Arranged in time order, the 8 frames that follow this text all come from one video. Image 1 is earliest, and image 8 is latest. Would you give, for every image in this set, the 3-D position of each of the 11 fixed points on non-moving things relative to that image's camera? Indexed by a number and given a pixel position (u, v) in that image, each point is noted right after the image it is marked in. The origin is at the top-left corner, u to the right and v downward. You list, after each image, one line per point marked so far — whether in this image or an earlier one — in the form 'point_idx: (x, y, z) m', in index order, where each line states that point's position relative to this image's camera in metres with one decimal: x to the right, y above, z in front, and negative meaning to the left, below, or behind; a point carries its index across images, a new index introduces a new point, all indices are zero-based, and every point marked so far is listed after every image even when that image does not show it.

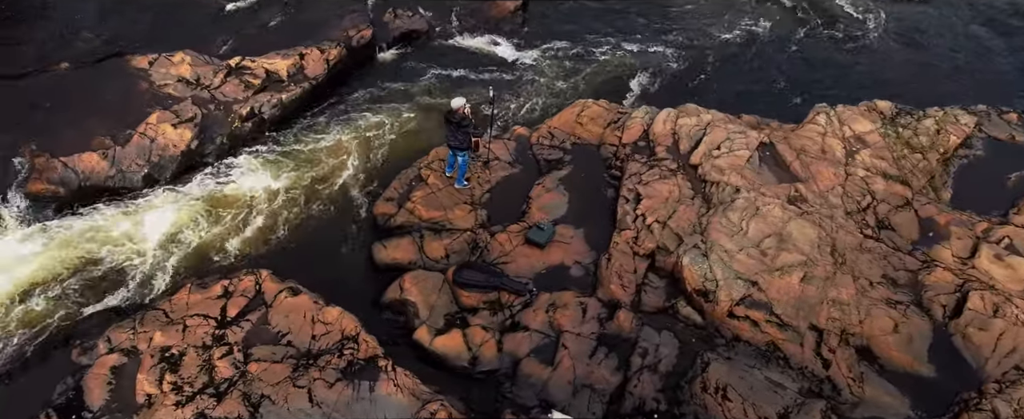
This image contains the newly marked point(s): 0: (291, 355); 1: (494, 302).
0: (-5.2, -3.3, +15.4) m
1: (-0.3, -2.1, +16.1) m
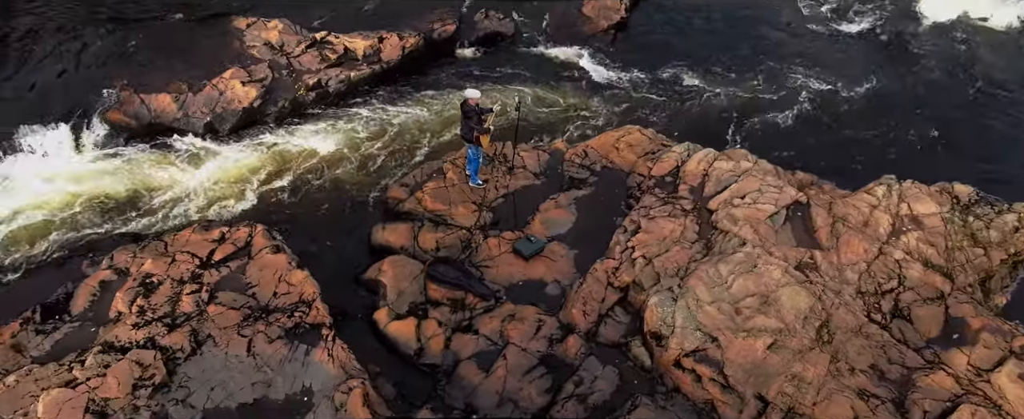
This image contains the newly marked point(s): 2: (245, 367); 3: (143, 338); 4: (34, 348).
0: (-6.2, -2.2, +15.8) m
1: (-1.2, -2.1, +15.6) m
2: (-6.3, -3.5, +15.0) m
3: (-8.5, -2.9, +15.4) m
4: (-11.2, -3.2, +16.1) m
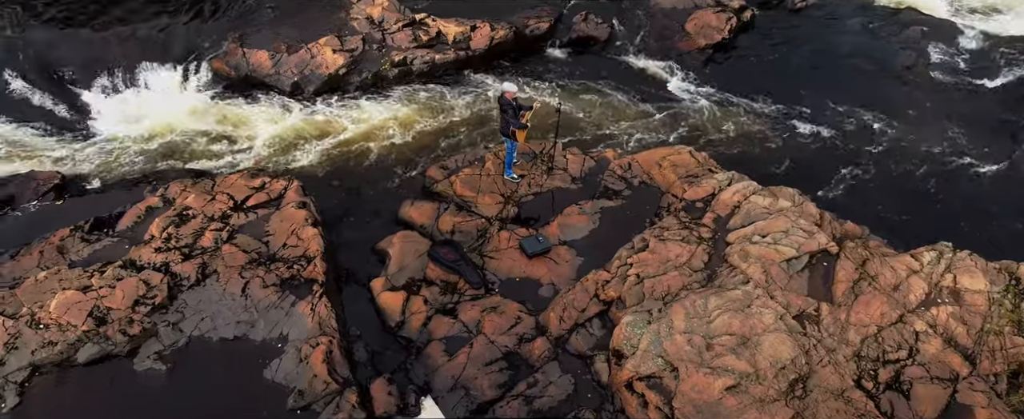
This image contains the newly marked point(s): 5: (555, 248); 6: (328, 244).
0: (-6.3, -1.0, +16.8) m
1: (-1.4, -1.7, +15.8) m
2: (-6.7, -2.2, +16.0) m
3: (-8.7, -1.2, +16.8) m
4: (-11.2, -1.1, +18.0) m
5: (+1.2, -0.8, +16.0) m
6: (-4.6, -0.9, +17.6) m
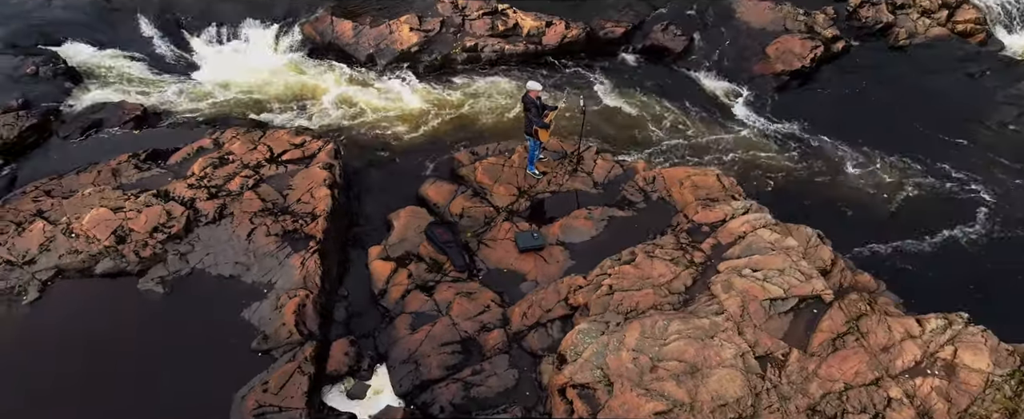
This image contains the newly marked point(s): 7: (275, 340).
0: (-6.2, +0.2, +18.0) m
1: (-1.8, -1.3, +16.2) m
2: (-7.0, -0.9, +17.2) m
3: (-8.6, +0.4, +18.3) m
4: (-10.9, +0.9, +19.9) m
5: (+1.0, -0.8, +16.0) m
6: (-4.5, +0.1, +18.5) m
7: (-5.3, -2.9, +15.0) m
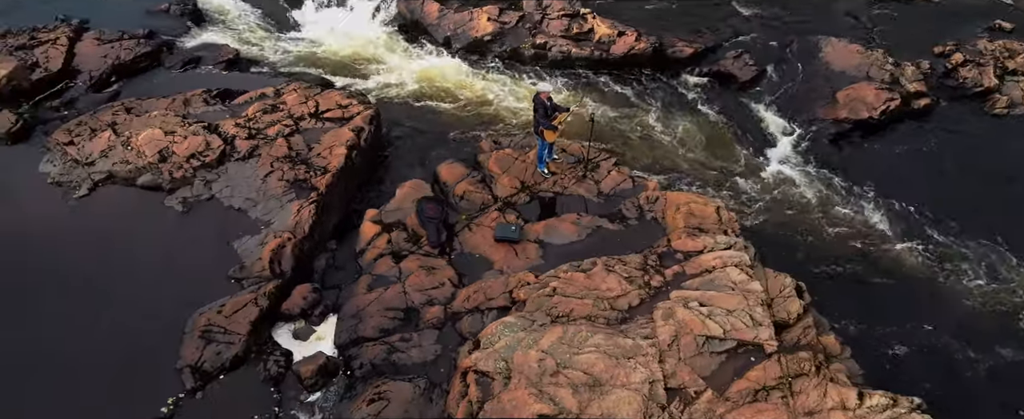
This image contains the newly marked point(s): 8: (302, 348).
0: (-6.1, +1.6, +19.6) m
1: (-2.4, -0.7, +17.1) m
2: (-7.1, +0.7, +19.0) m
3: (-8.3, +2.2, +20.4) m
4: (-10.1, +3.2, +22.2) m
5: (+0.3, -0.8, +16.4) m
6: (-4.3, +1.2, +19.8) m
7: (-6.3, -1.5, +16.5) m
8: (-4.7, -3.1, +15.2) m
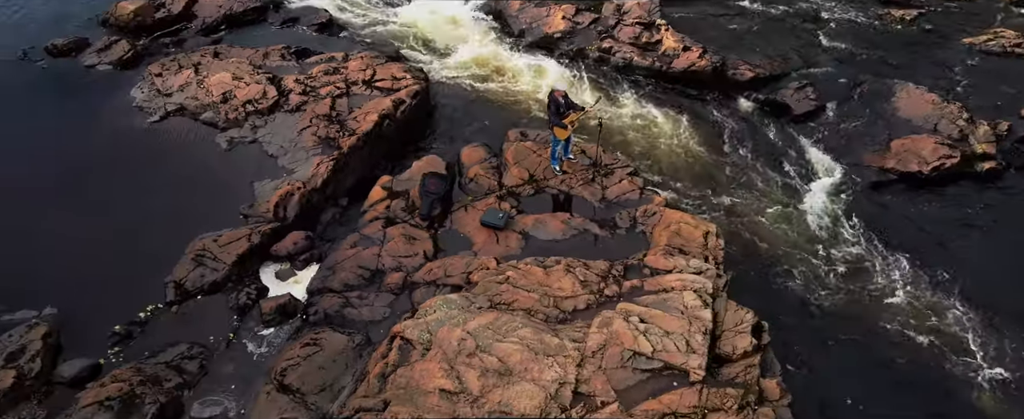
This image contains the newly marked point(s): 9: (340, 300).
0: (-5.2, +2.9, +20.7) m
1: (-2.5, +0.1, +17.6) m
2: (-6.5, +2.2, +20.3) m
3: (-7.1, +3.9, +21.9) m
4: (-8.4, +5.1, +24.0) m
5: (0.0, -0.5, +16.4) m
6: (-3.6, +2.1, +20.6) m
7: (-6.6, 0.0, +17.7) m
8: (-5.5, -1.8, +16.2) m
9: (-3.7, -1.9, +14.7) m
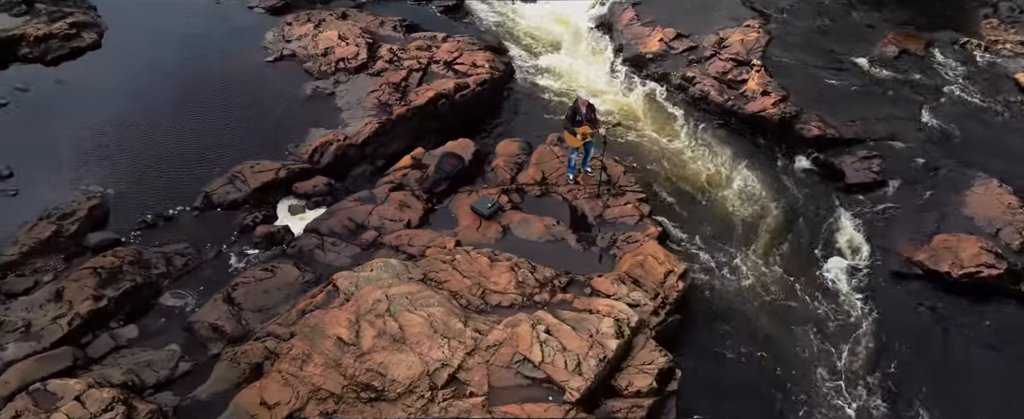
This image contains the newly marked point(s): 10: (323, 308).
0: (-3.4, +4.0, +22.1) m
1: (-2.3, +0.8, +18.5) m
2: (-4.9, +3.7, +22.1) m
3: (-4.7, +5.4, +23.7) m
4: (-5.0, +6.7, +26.1) m
5: (-0.4, -0.3, +16.8) m
6: (-2.1, +2.9, +21.7) m
7: (-6.1, +1.6, +19.6) m
8: (-5.9, -0.3, +17.9) m
9: (-4.6, -0.7, +16.0) m
10: (-3.6, -1.9, +13.4) m
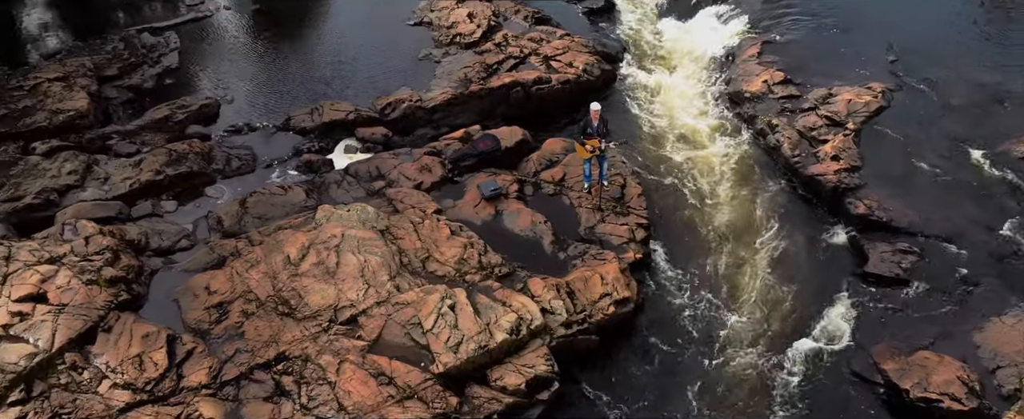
0: (-0.5, +4.8, +23.4) m
1: (-1.4, +1.6, +19.7) m
2: (-2.0, +4.9, +23.8) m
3: (-0.9, +6.4, +25.2) m
4: (-0.2, +7.7, +27.5) m
5: (-0.4, +0.1, +17.6) m
6: (+0.2, +3.4, +22.6) m
7: (-4.3, +3.4, +21.8) m
8: (-5.2, +1.6, +20.2) m
9: (-4.6, +0.8, +18.0) m
10: (-4.8, -0.4, +15.3) m
